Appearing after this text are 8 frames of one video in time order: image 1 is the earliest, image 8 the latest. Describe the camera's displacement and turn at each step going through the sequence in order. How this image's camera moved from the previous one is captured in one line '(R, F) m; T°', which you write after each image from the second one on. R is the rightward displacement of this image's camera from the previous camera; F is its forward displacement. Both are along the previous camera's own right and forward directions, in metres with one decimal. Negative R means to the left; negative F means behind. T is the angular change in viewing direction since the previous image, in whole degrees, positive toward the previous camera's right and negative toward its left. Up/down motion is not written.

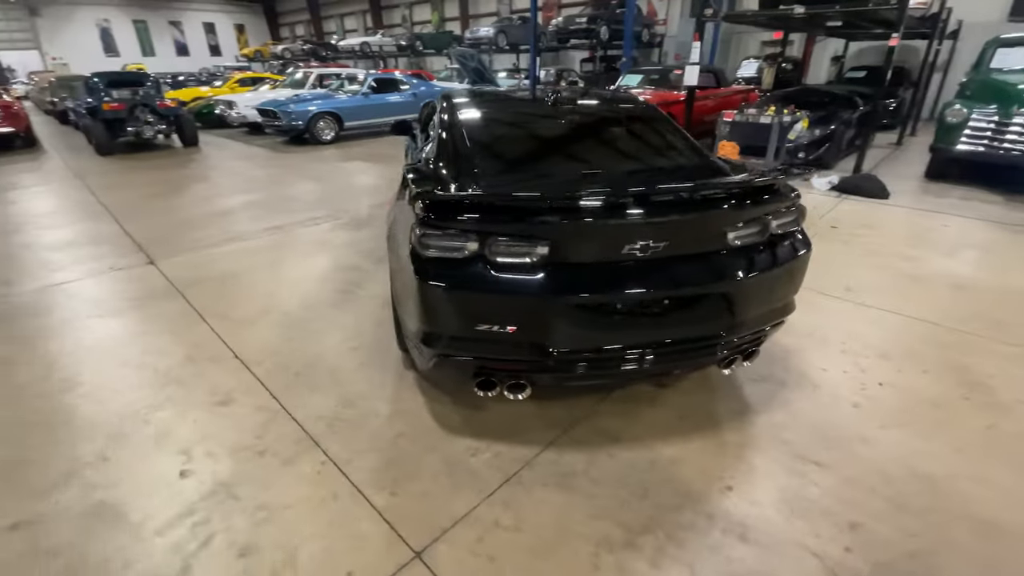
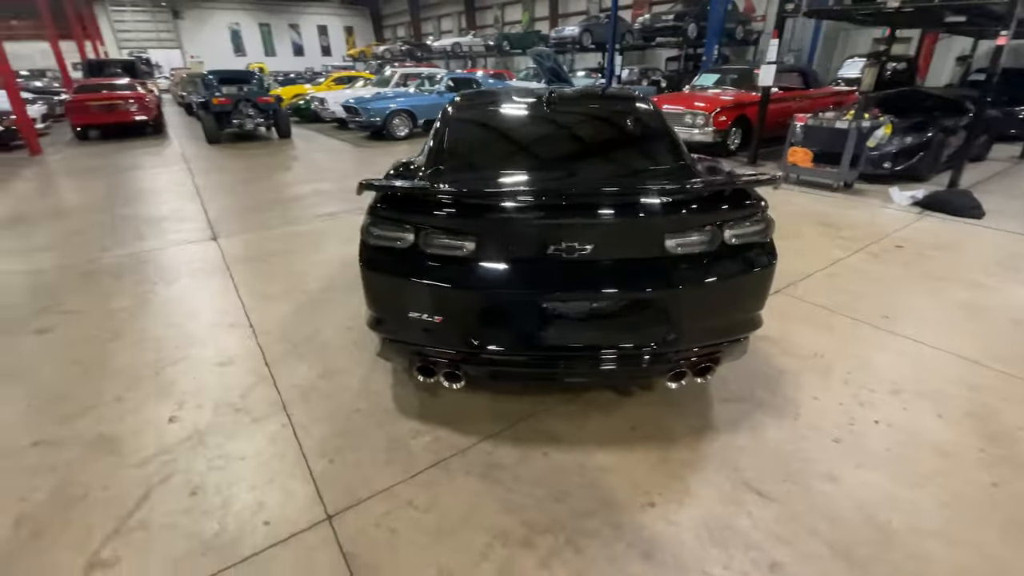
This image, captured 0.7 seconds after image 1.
(+0.6, 0.0) m; -10°
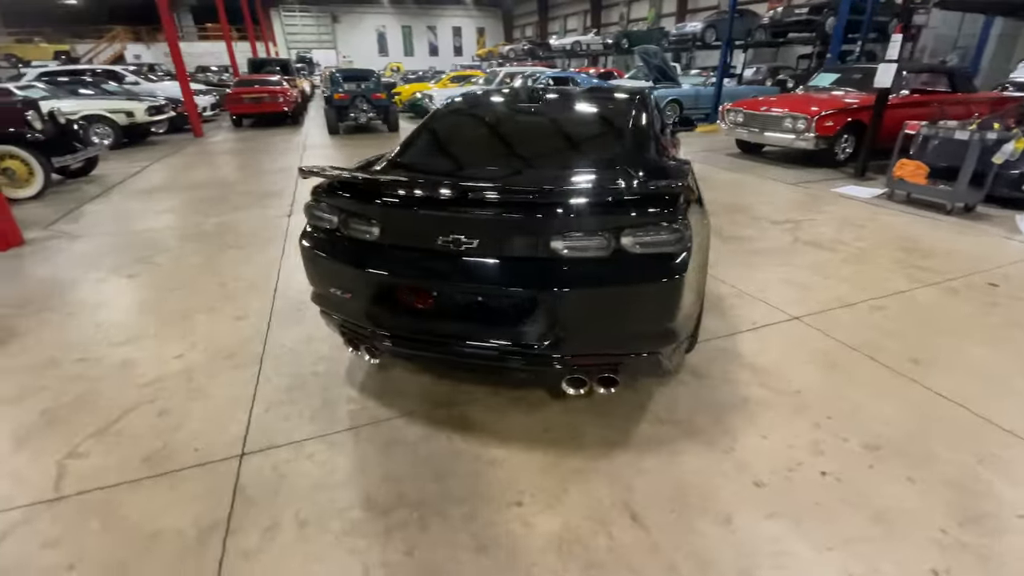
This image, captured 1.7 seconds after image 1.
(+0.9, 0.0) m; -14°
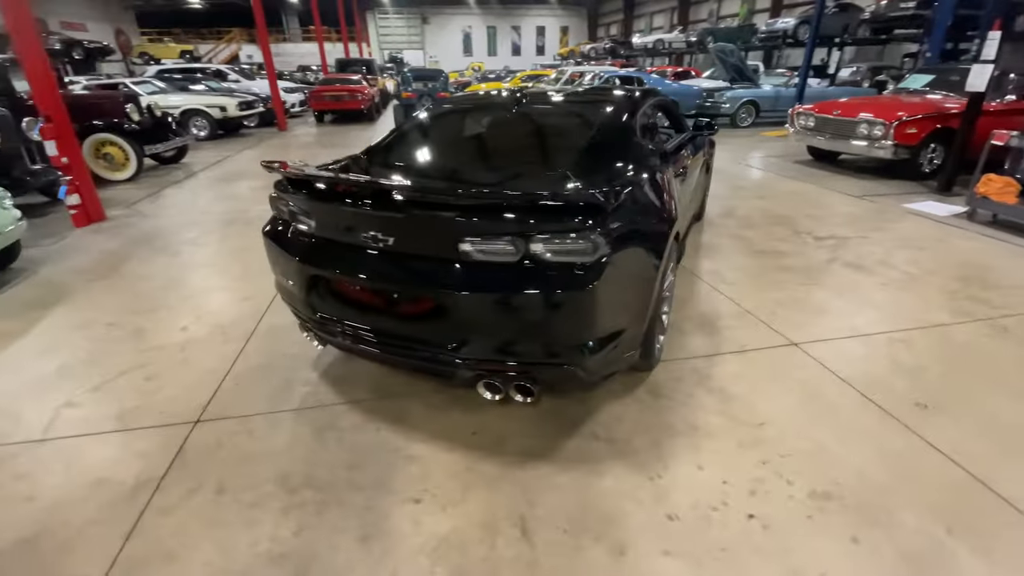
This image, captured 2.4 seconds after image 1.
(+0.6, +0.1) m; -9°
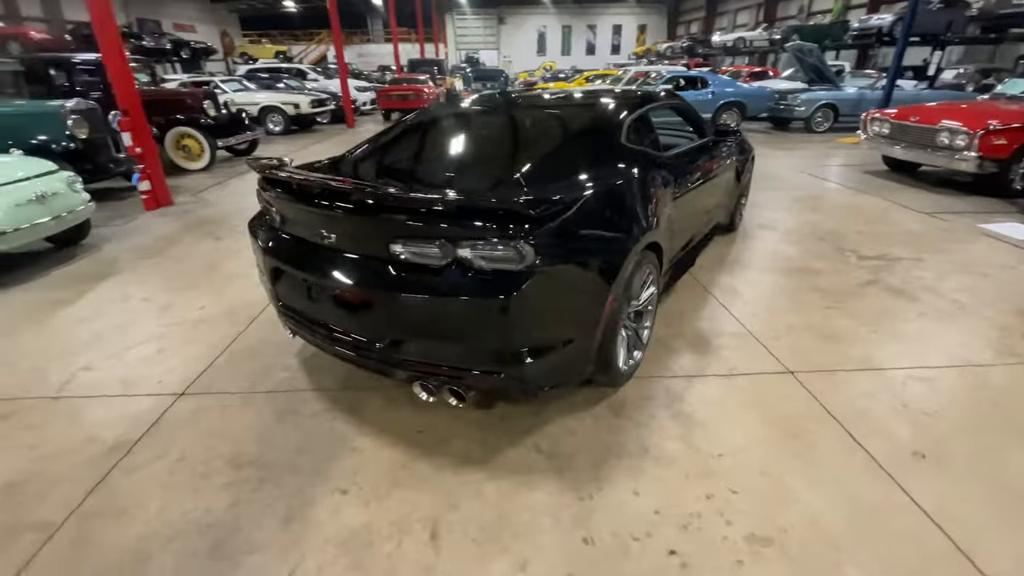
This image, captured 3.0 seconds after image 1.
(+0.5, +0.1) m; -8°
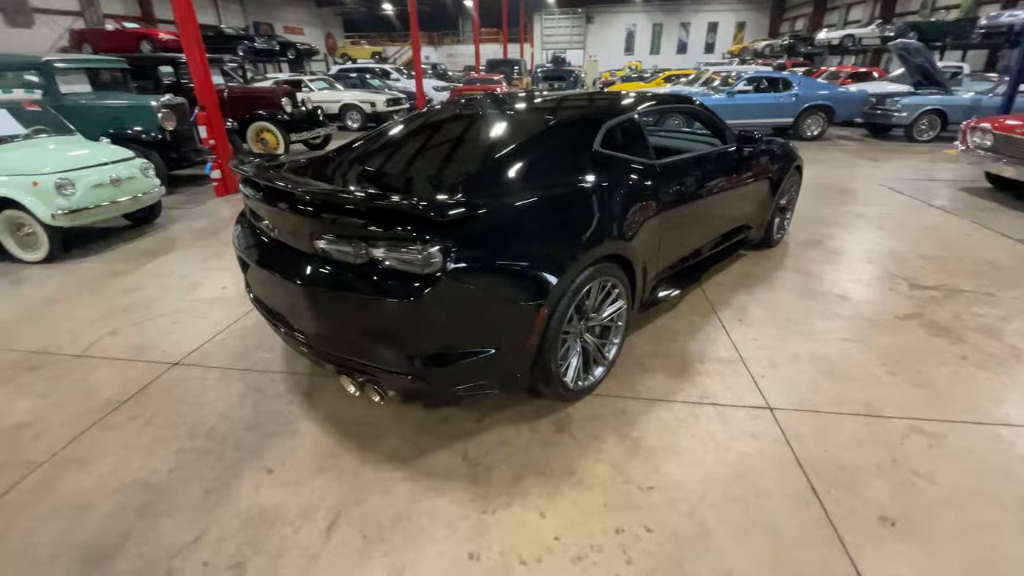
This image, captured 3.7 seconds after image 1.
(+0.6, +0.1) m; -9°
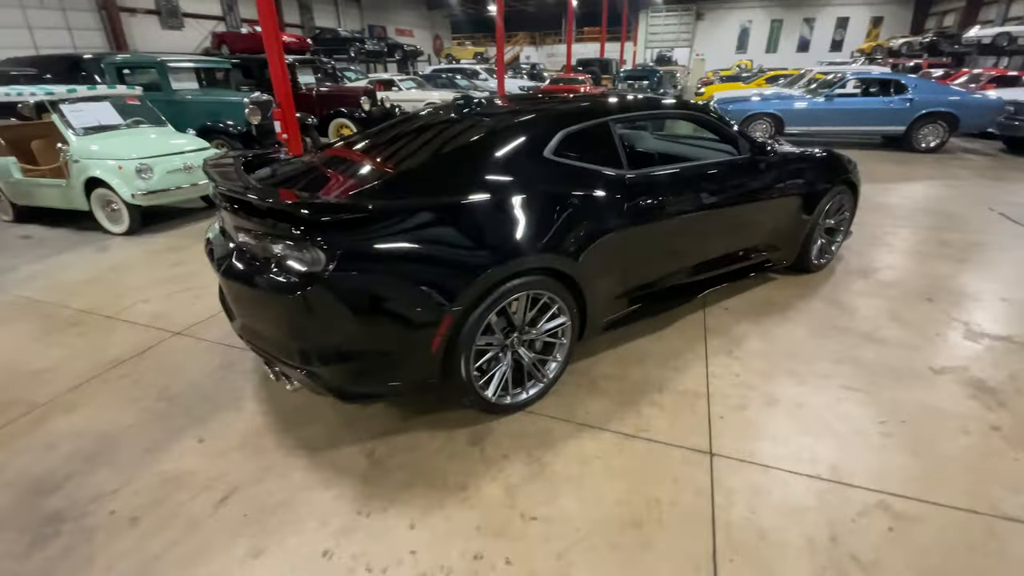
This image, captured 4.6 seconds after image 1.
(+0.7, +0.1) m; -11°
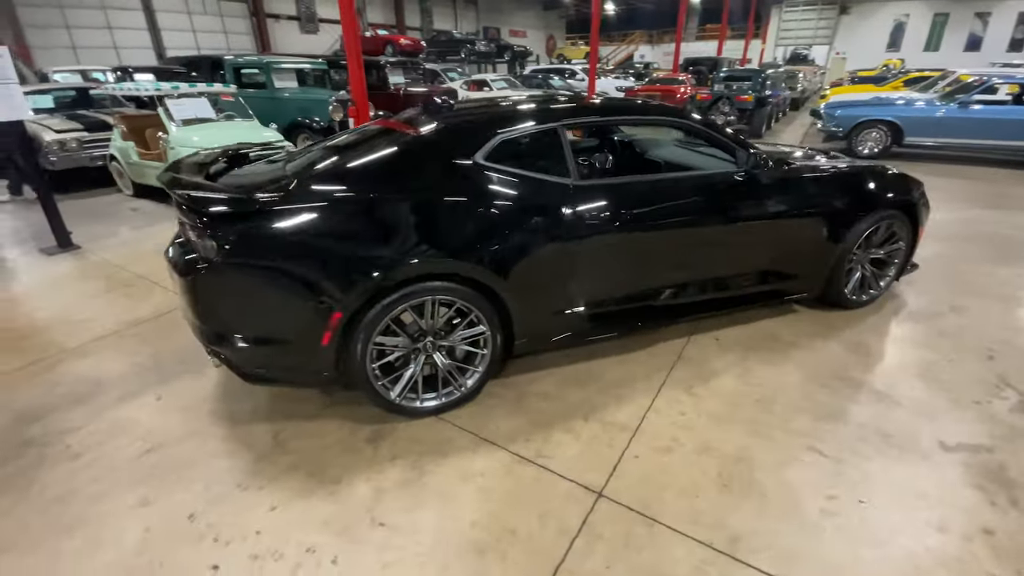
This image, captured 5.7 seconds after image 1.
(+0.8, +0.2) m; -13°
